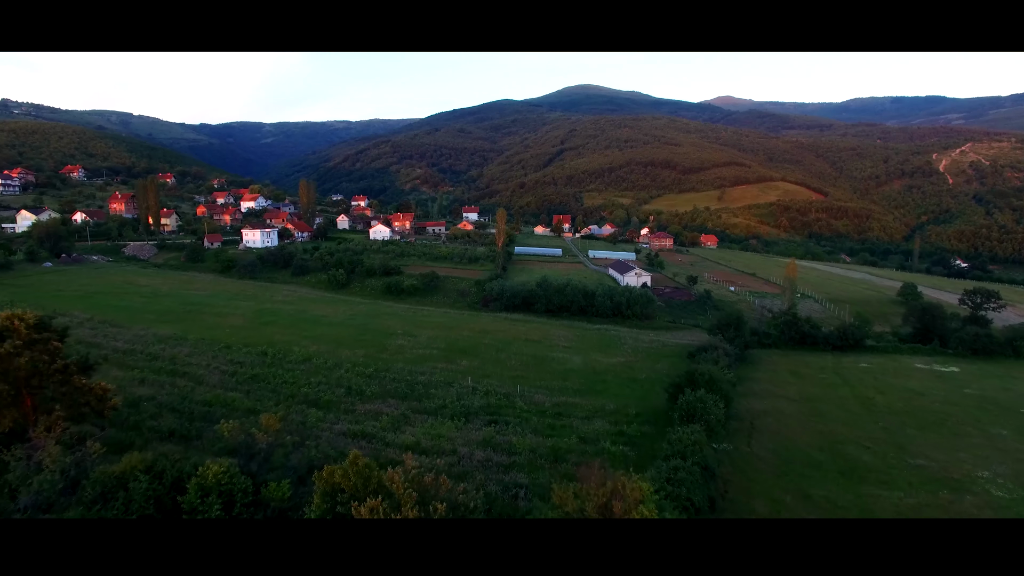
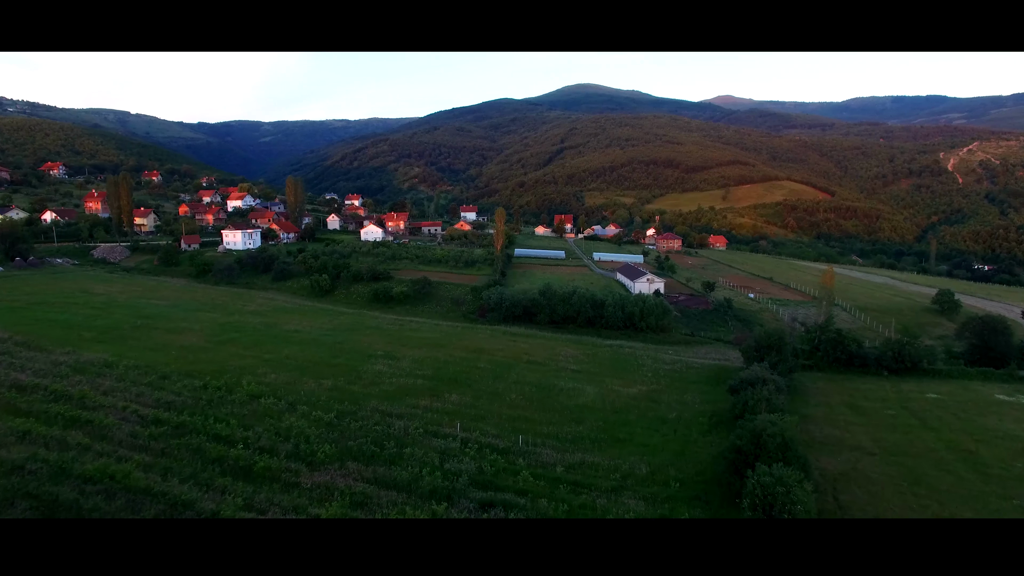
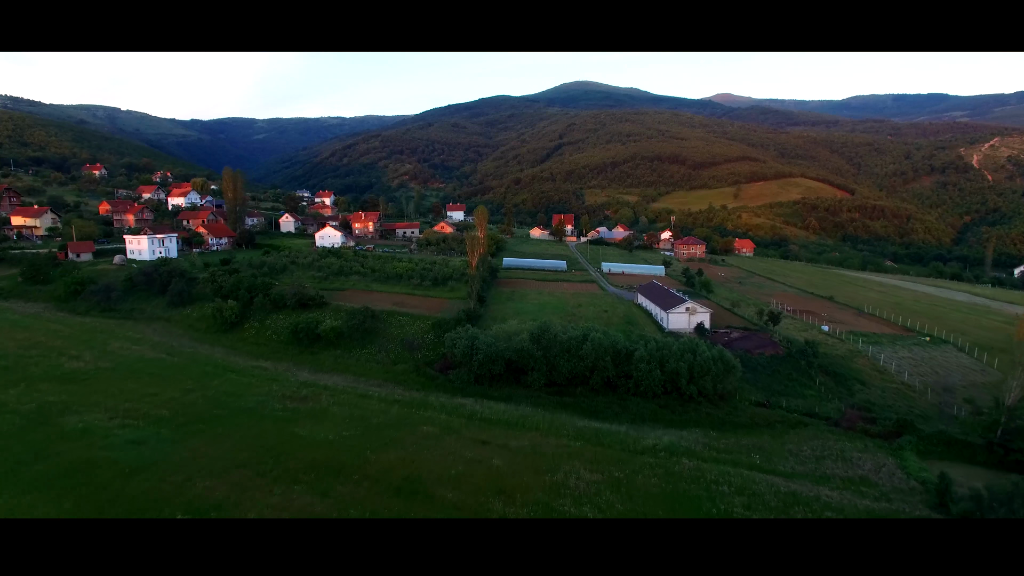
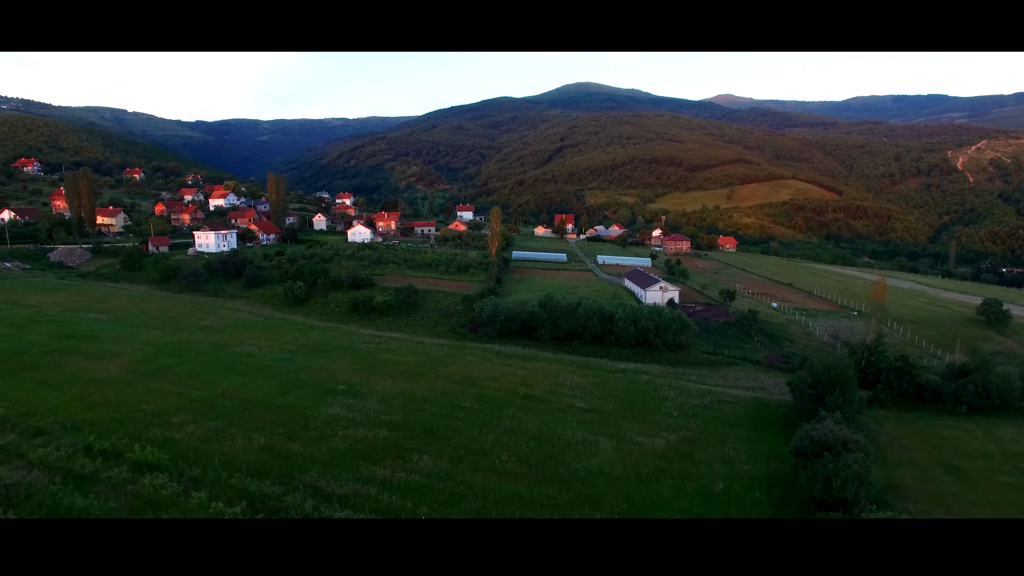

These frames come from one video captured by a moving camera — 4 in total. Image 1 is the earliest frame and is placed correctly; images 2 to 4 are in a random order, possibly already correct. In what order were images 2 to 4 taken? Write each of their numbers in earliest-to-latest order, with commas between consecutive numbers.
2, 4, 3
